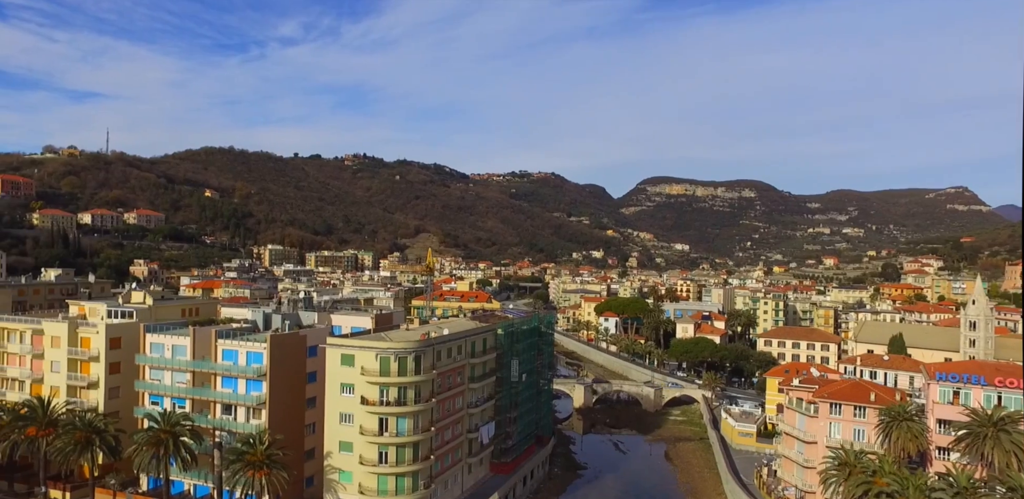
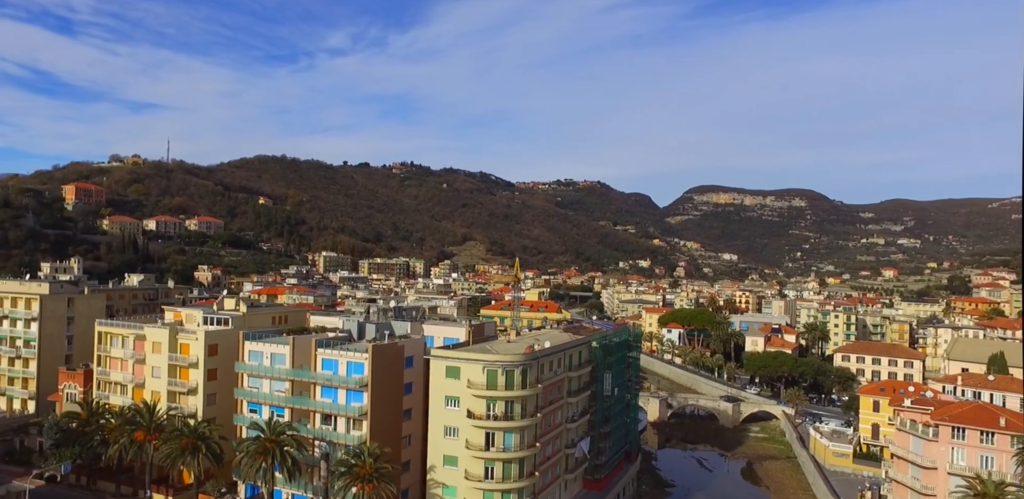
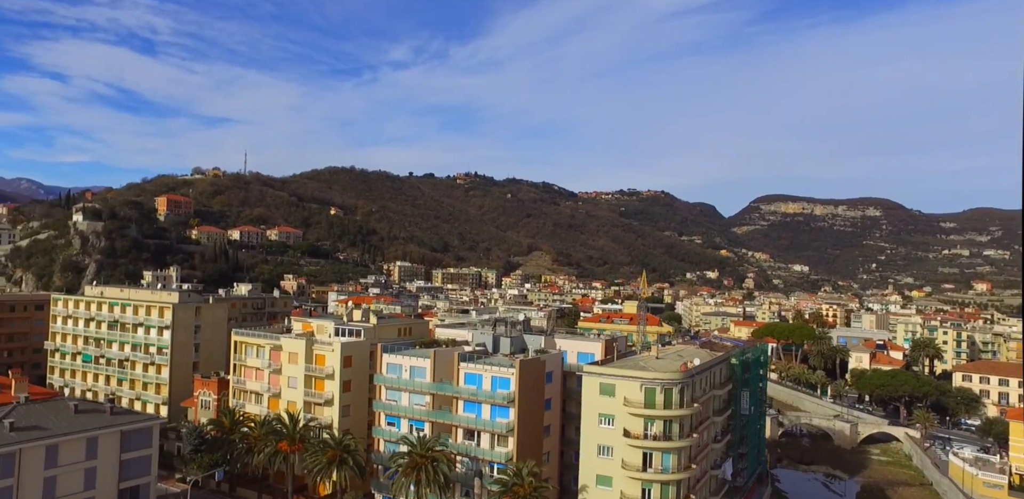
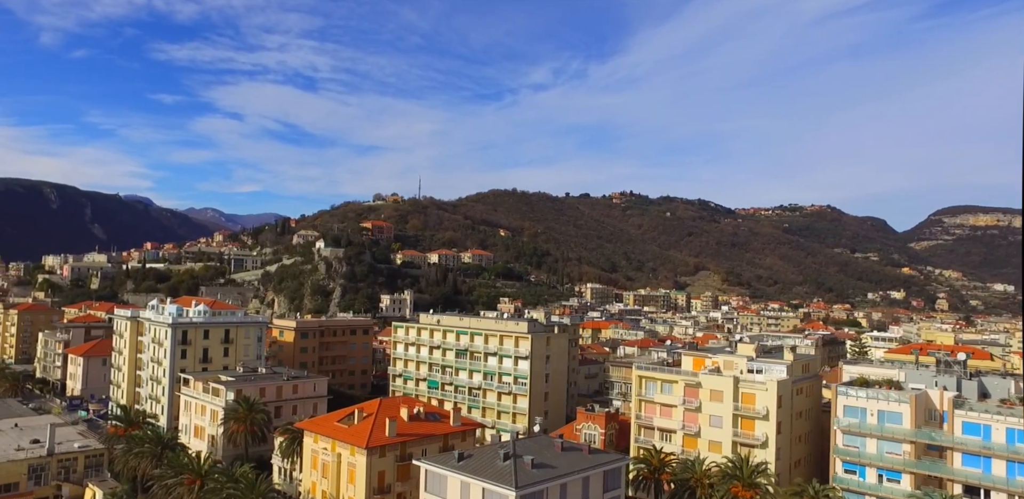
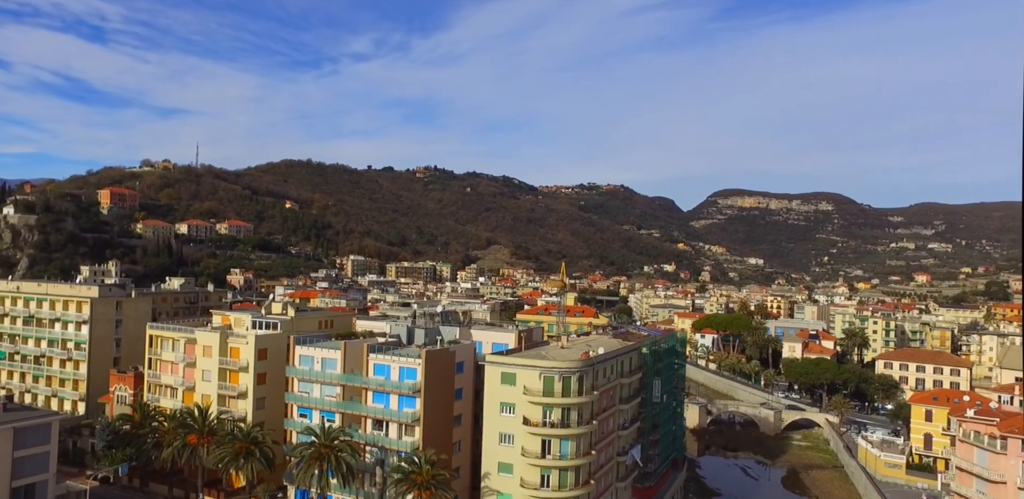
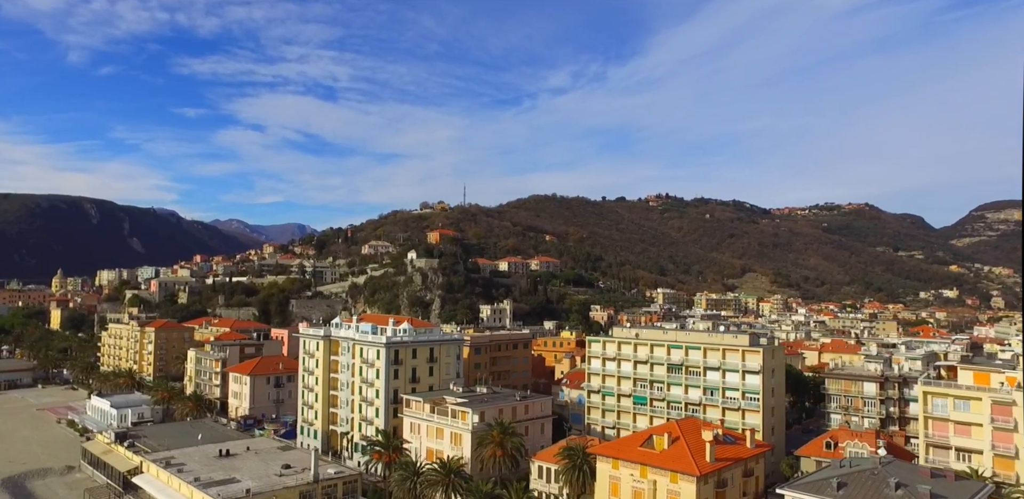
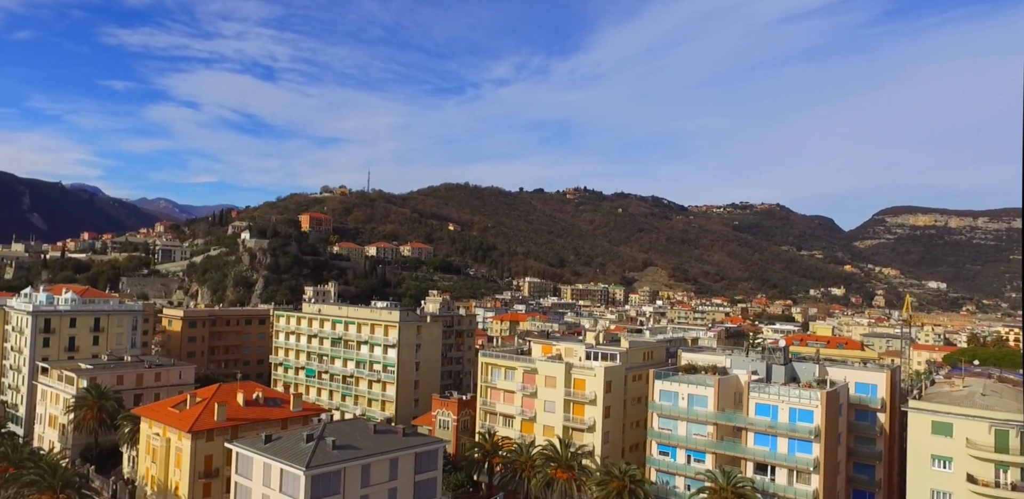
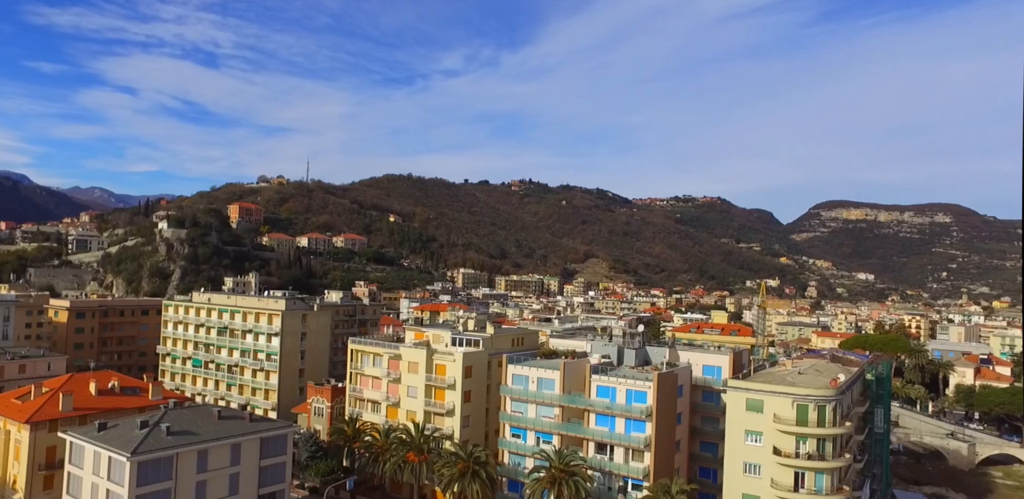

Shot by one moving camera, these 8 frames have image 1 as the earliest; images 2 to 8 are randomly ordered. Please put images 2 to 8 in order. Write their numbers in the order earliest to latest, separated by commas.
2, 5, 3, 8, 7, 4, 6
